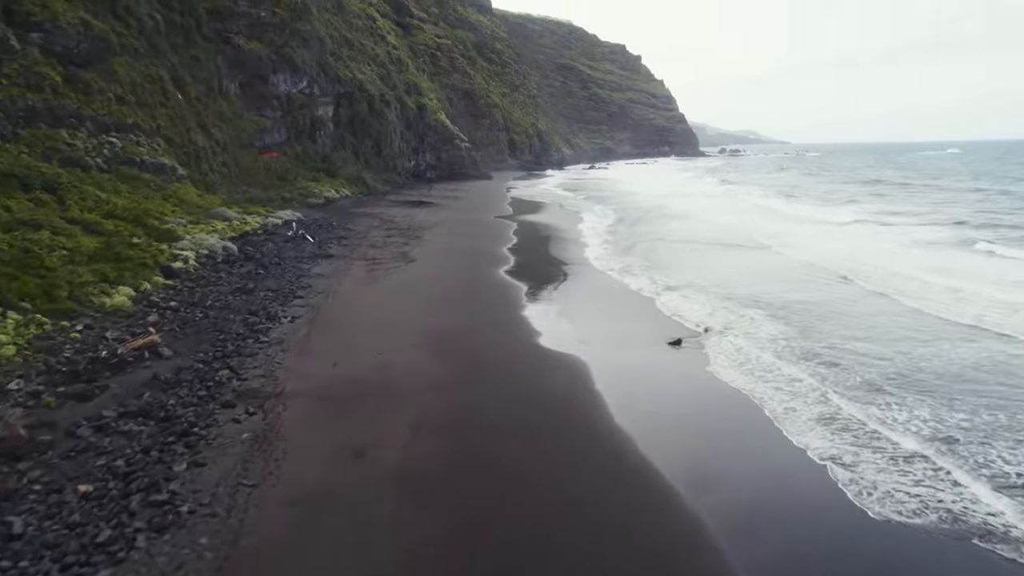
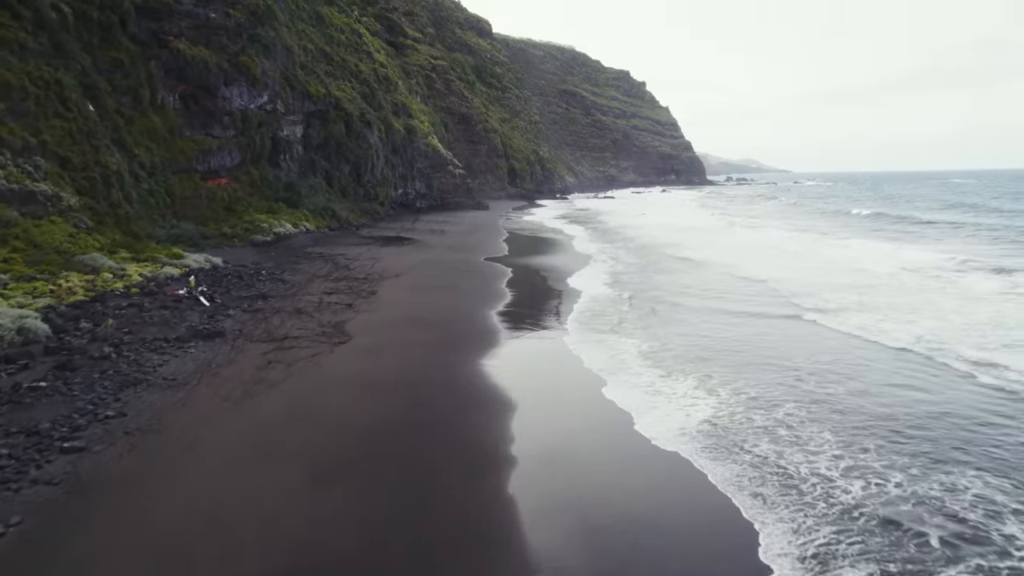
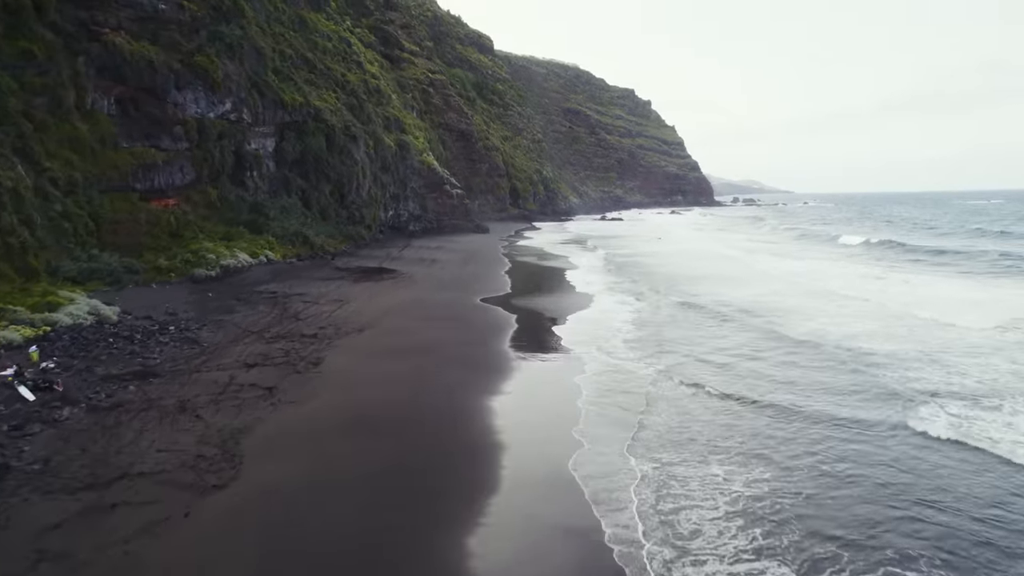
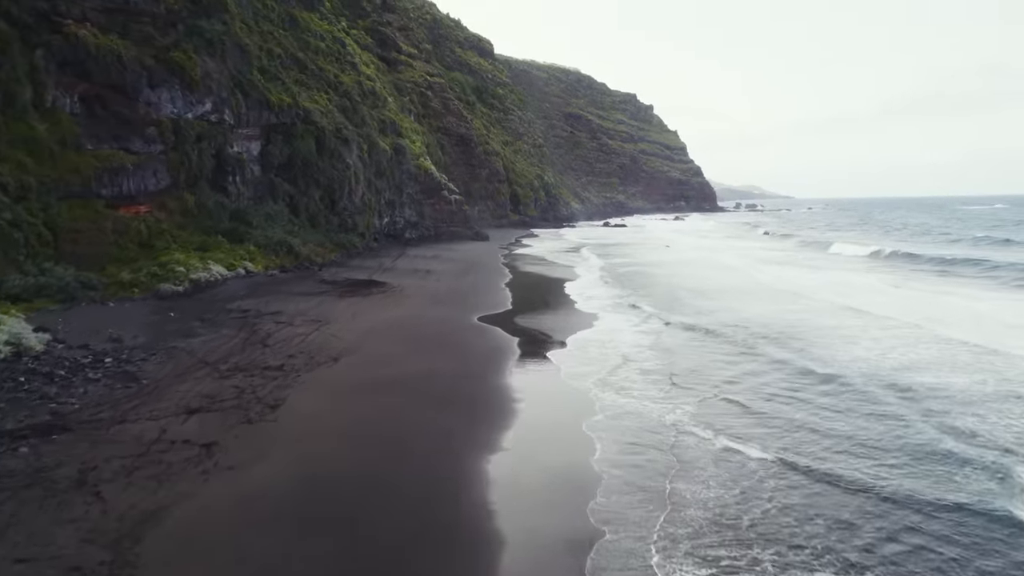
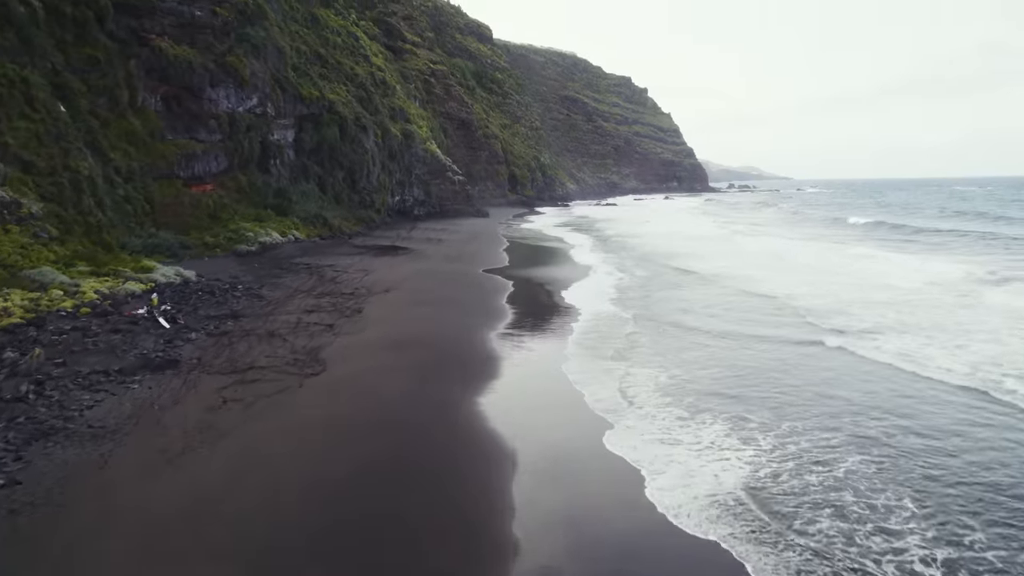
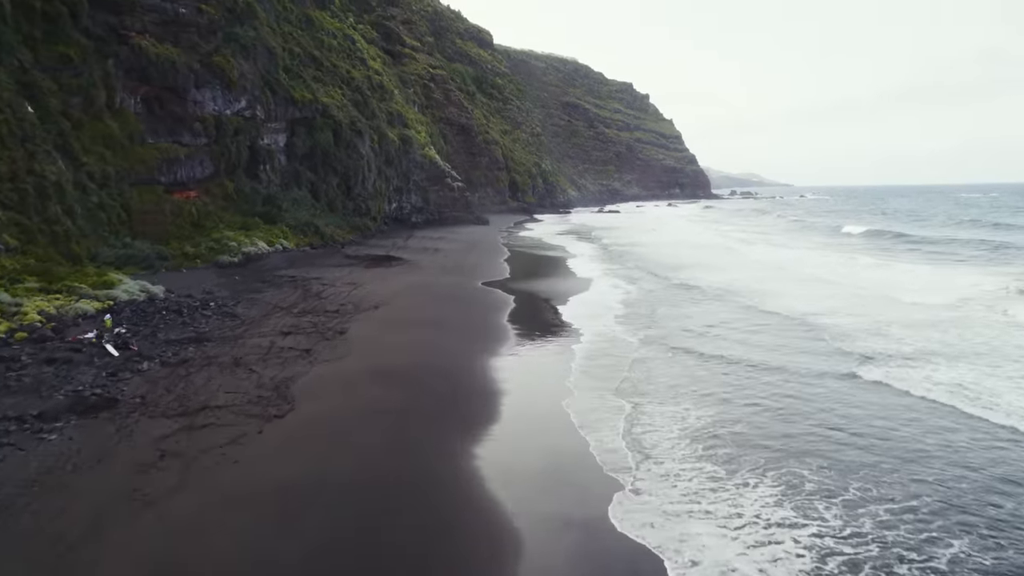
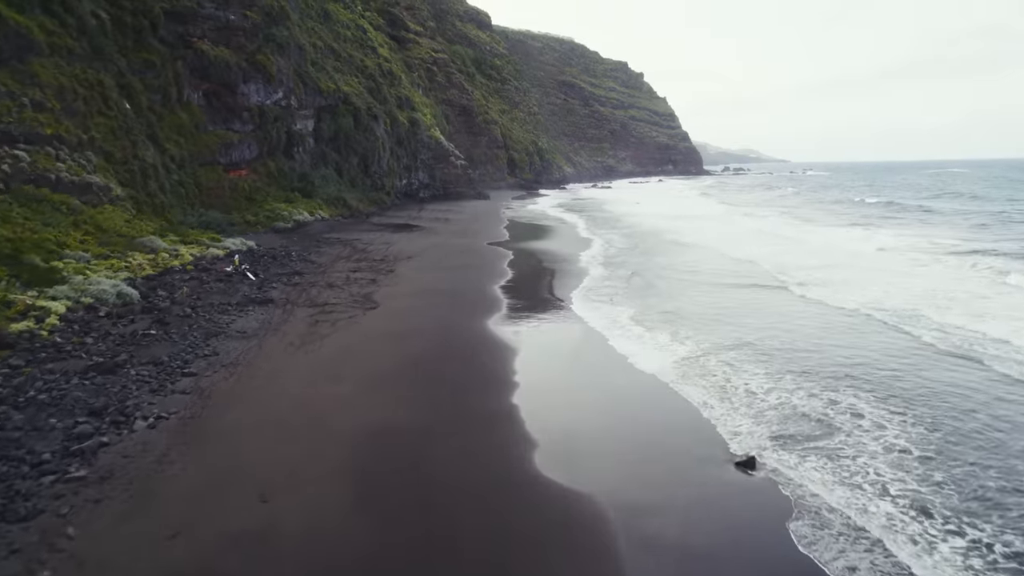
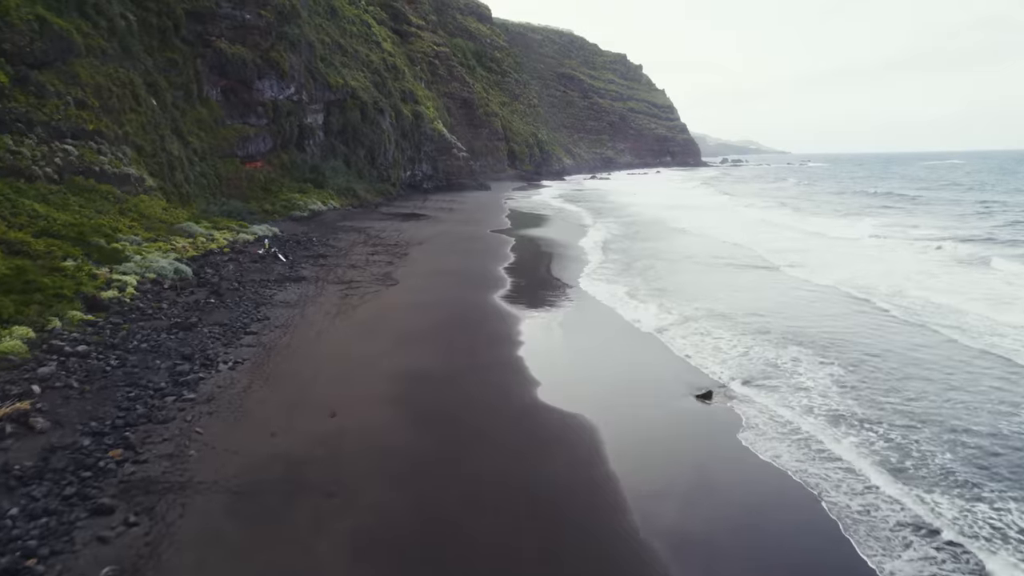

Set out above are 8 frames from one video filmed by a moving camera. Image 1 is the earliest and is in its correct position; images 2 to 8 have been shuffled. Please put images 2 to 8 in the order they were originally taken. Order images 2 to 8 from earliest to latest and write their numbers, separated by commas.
8, 7, 2, 5, 6, 3, 4
